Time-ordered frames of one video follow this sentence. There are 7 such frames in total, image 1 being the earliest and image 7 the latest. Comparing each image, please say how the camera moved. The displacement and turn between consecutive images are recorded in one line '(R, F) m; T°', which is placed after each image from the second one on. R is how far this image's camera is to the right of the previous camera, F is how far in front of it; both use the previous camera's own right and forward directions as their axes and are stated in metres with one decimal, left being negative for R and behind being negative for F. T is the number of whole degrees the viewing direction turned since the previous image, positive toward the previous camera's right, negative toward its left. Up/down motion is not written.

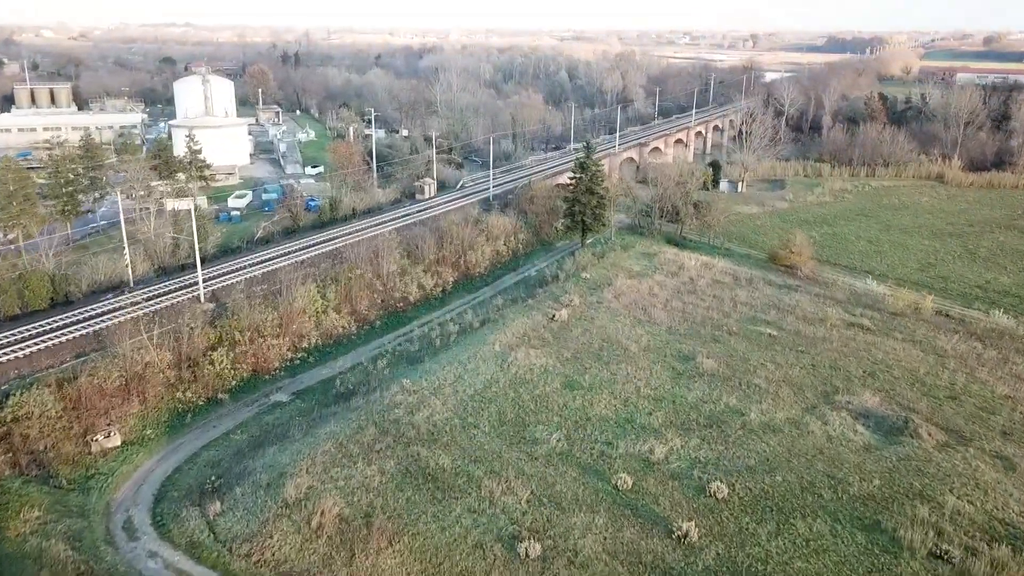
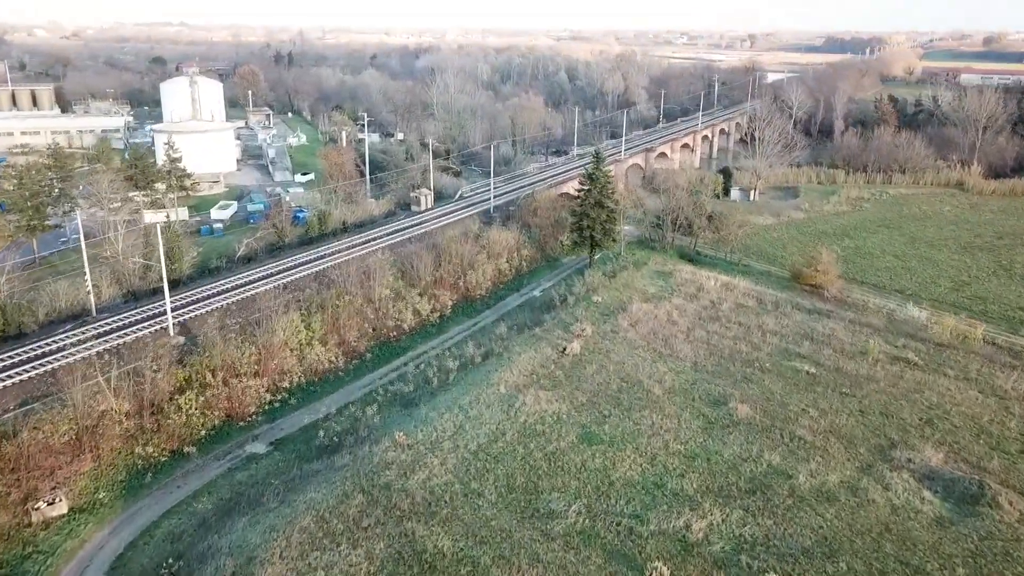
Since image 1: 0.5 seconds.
(-0.3, +3.0) m; 0°
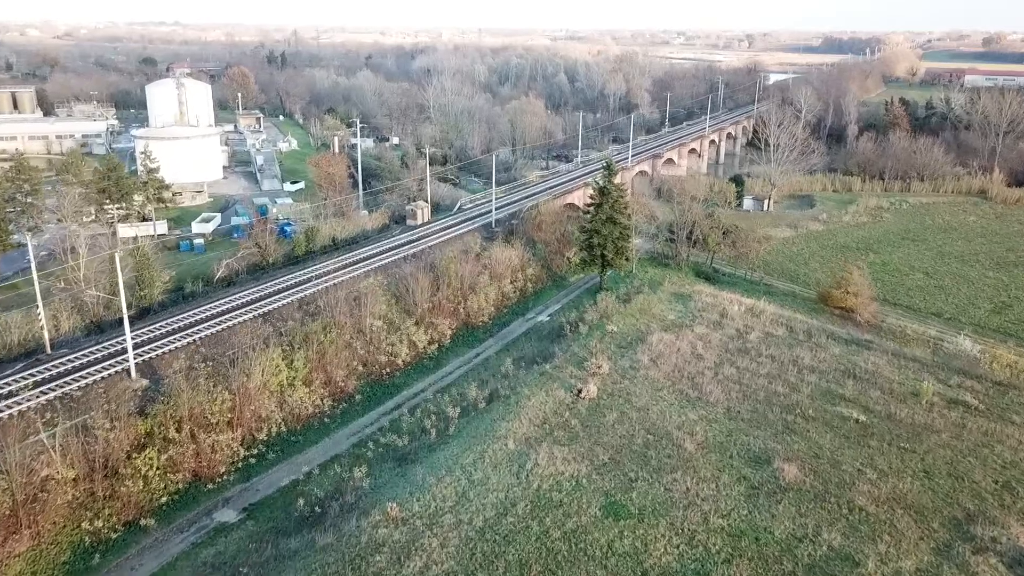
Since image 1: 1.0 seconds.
(-0.3, +3.0) m; 0°
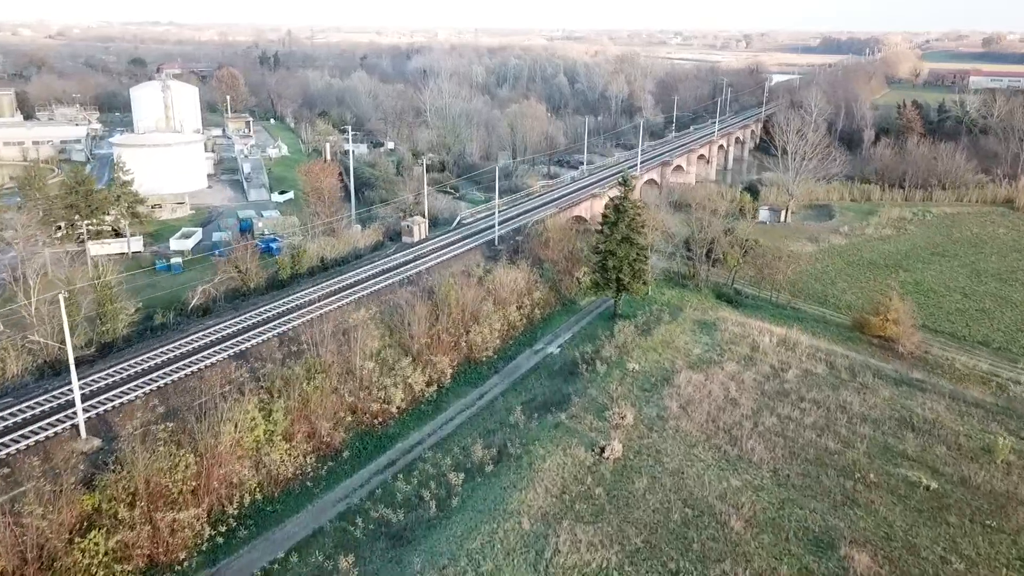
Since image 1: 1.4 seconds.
(-0.4, +3.1) m; 0°
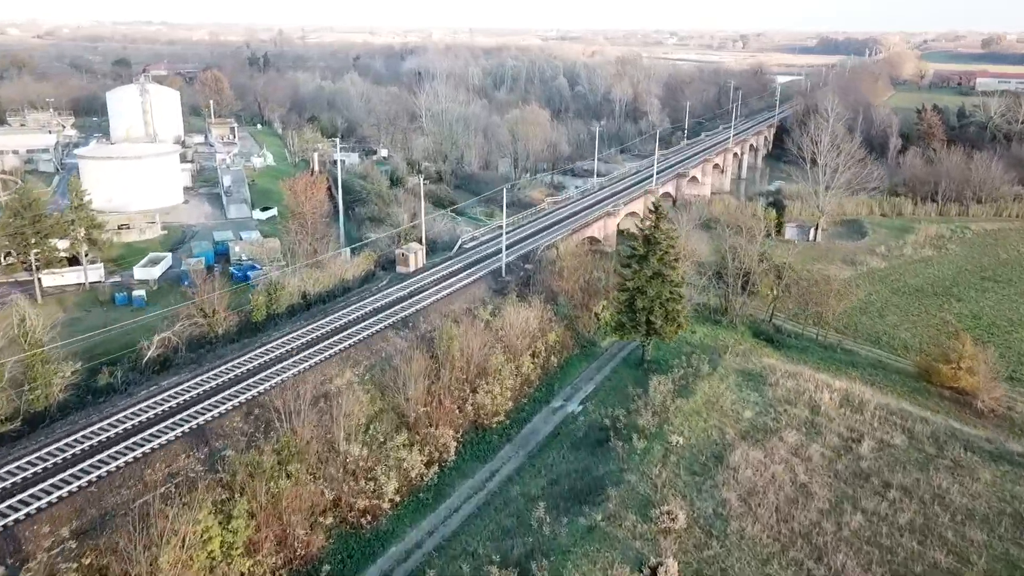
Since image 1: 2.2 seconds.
(-0.6, +4.4) m; 0°
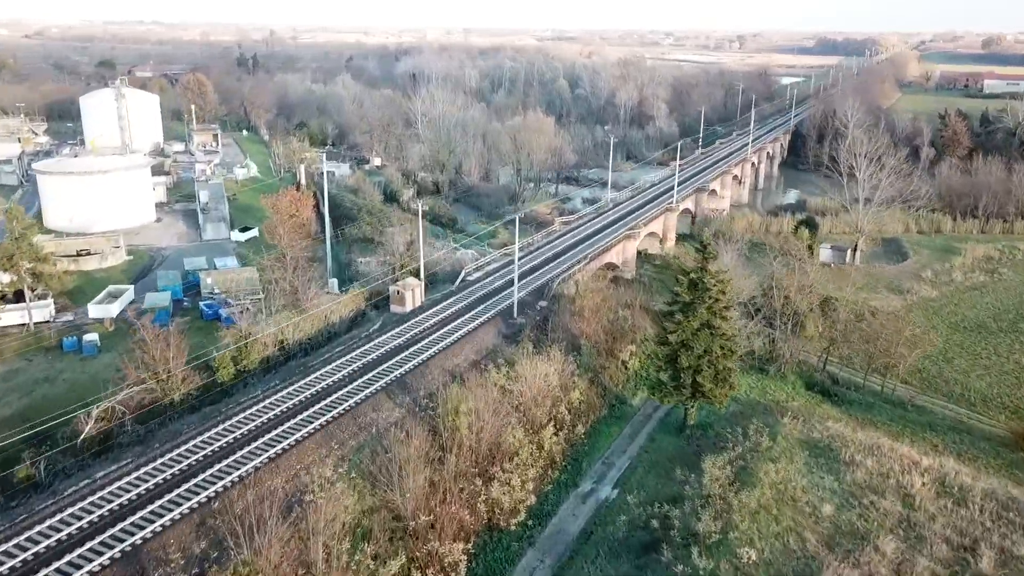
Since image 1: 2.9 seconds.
(-0.6, +4.6) m; 0°
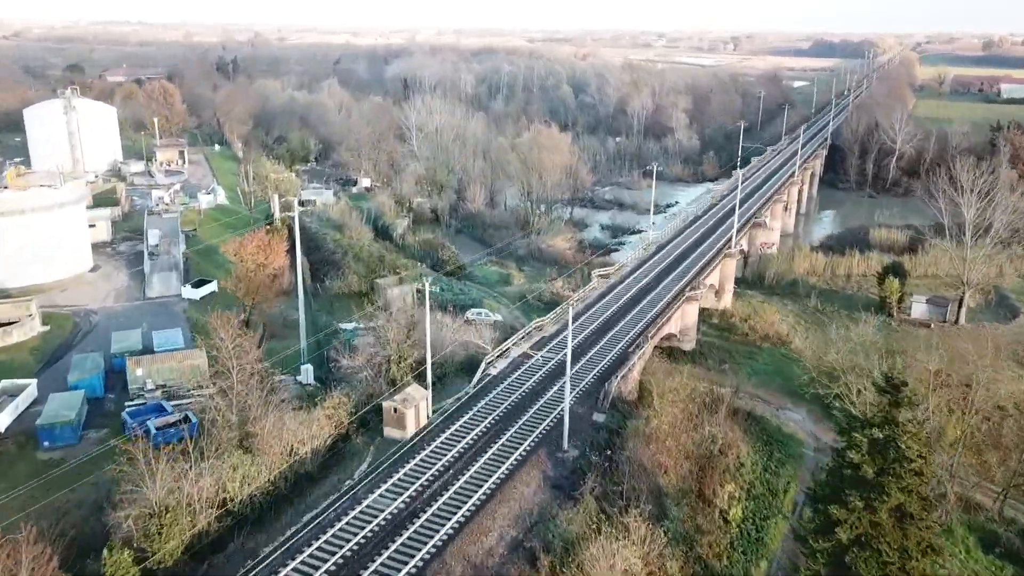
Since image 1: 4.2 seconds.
(-1.3, +8.5) m; +1°
